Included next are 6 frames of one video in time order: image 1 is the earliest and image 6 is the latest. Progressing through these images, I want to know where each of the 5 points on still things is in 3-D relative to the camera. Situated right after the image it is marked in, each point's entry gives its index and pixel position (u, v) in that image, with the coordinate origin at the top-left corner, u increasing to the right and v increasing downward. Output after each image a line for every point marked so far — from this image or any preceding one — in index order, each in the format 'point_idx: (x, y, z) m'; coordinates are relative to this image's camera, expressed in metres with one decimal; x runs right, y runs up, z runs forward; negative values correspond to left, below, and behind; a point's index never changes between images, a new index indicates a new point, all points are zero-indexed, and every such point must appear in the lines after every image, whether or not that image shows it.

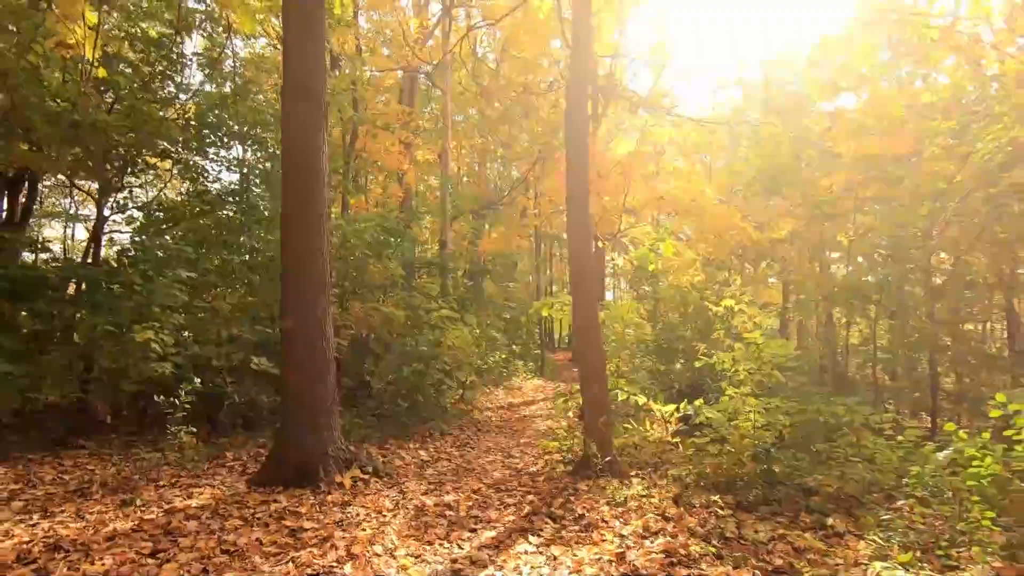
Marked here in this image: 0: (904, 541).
0: (+2.3, -1.5, +3.4) m
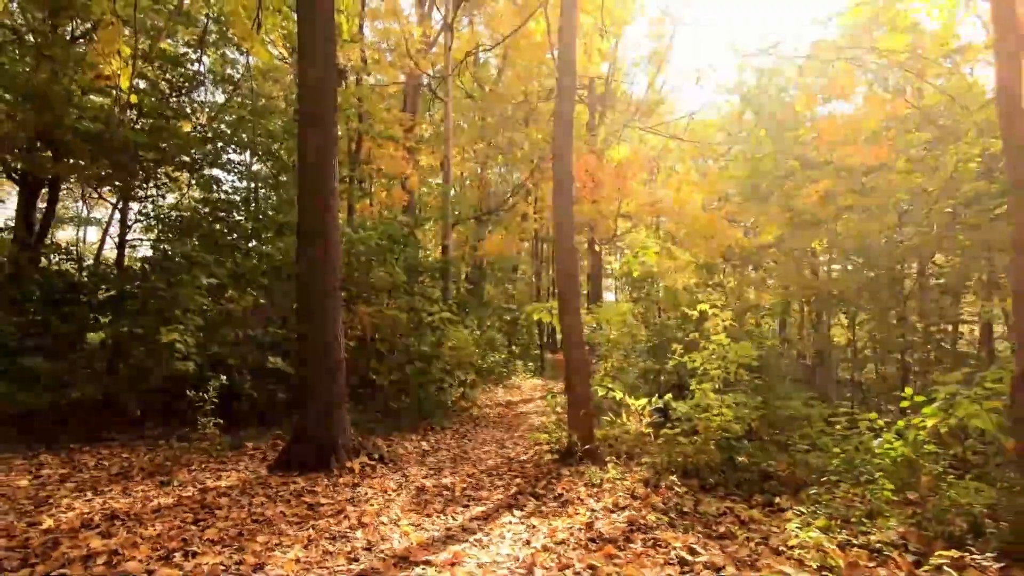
0: (+2.2, -1.6, +4.0) m
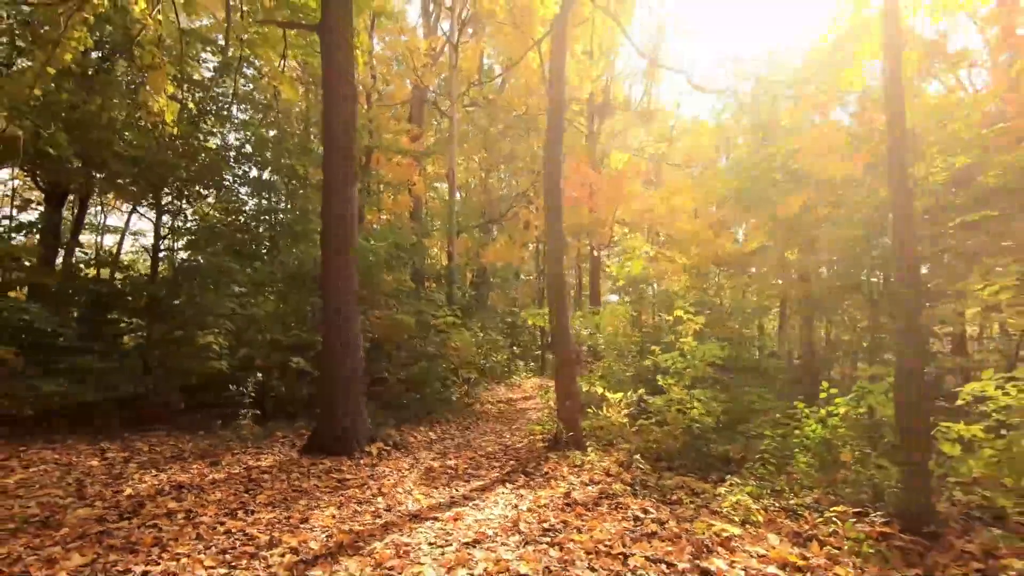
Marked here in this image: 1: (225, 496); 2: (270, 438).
0: (+2.1, -1.7, +4.9) m
1: (-2.3, -1.7, +4.8) m
2: (-3.0, -1.9, +7.2) m
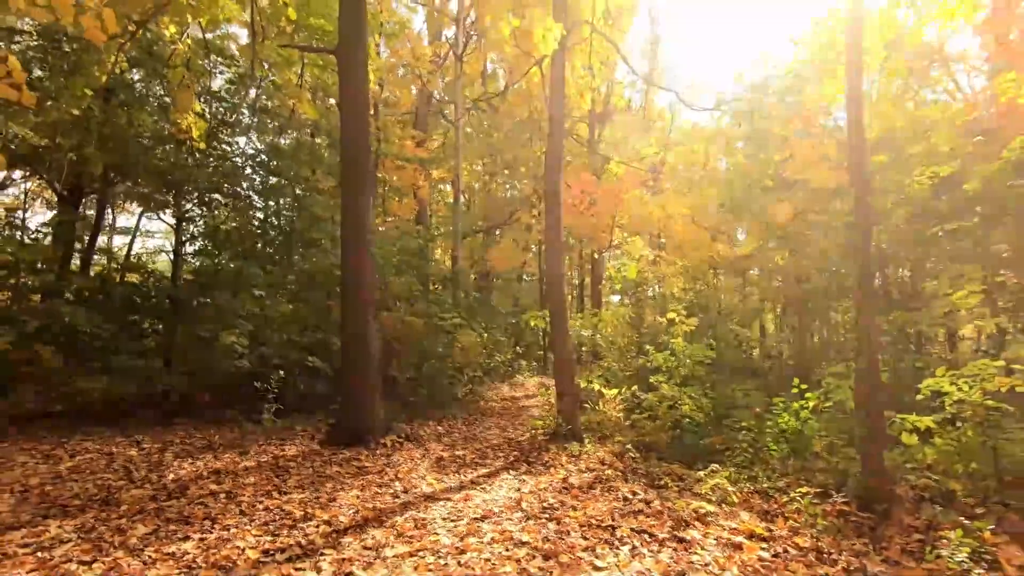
0: (+2.1, -1.7, +5.4) m
1: (-2.3, -1.8, +5.4) m
2: (-2.9, -1.9, +7.8) m
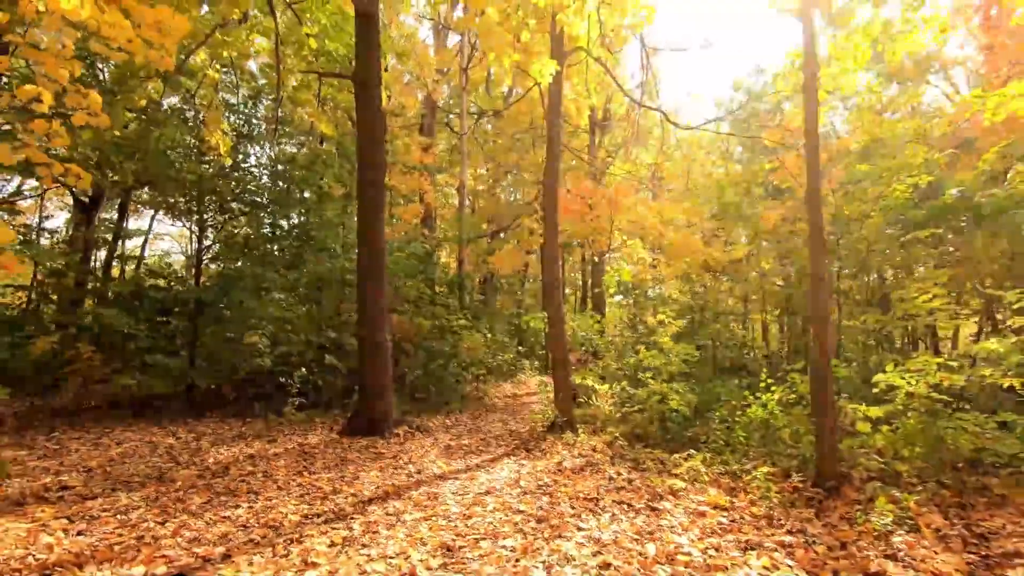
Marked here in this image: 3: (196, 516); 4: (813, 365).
0: (+2.1, -1.8, +6.1) m
1: (-2.3, -1.8, +6.1) m
2: (-2.9, -2.0, +8.5) m
3: (-2.3, -1.7, +4.3) m
4: (+2.8, -0.7, +5.5) m
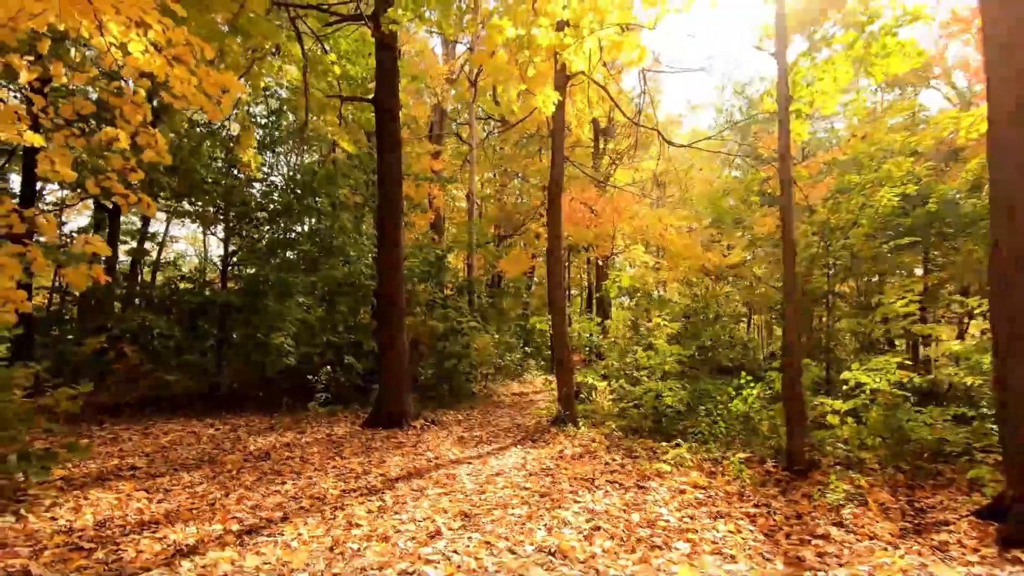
0: (+2.2, -1.9, +6.8) m
1: (-2.2, -1.9, +6.8) m
2: (-2.8, -2.1, +9.3) m
3: (-2.3, -1.7, +5.1) m
4: (+2.9, -0.8, +6.2) m
